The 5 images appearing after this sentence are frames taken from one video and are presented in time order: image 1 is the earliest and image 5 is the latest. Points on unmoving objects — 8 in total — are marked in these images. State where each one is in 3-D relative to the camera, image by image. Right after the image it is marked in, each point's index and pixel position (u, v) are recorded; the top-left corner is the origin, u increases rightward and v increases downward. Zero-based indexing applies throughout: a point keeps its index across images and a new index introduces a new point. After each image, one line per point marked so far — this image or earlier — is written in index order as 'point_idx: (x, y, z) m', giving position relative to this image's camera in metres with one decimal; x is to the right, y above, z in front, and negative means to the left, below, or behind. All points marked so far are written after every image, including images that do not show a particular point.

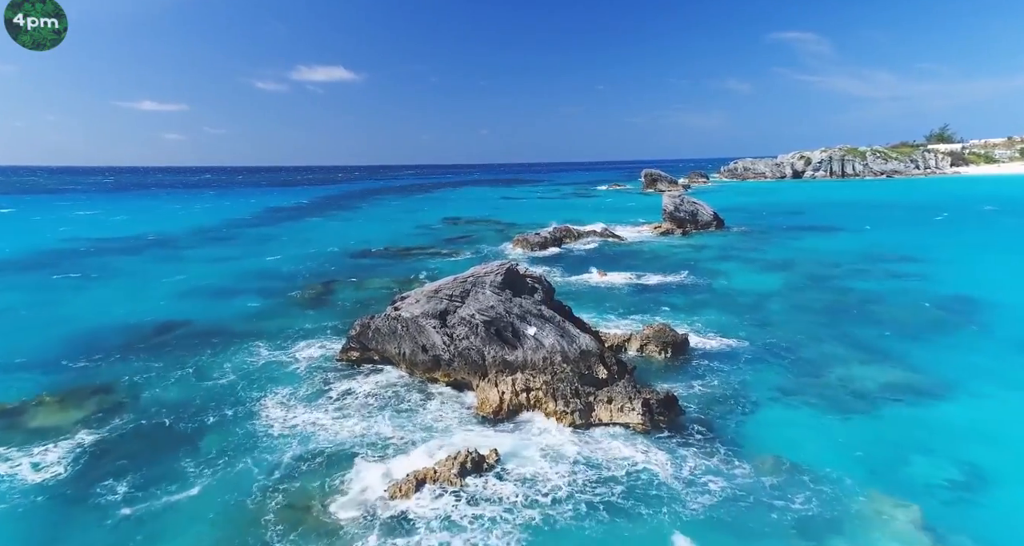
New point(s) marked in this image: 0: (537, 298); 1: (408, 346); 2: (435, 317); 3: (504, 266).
0: (+0.9, -0.9, +18.6) m
1: (-3.4, -2.4, +17.4) m
2: (-2.6, -1.5, +17.3) m
3: (-0.3, +0.3, +18.7) m
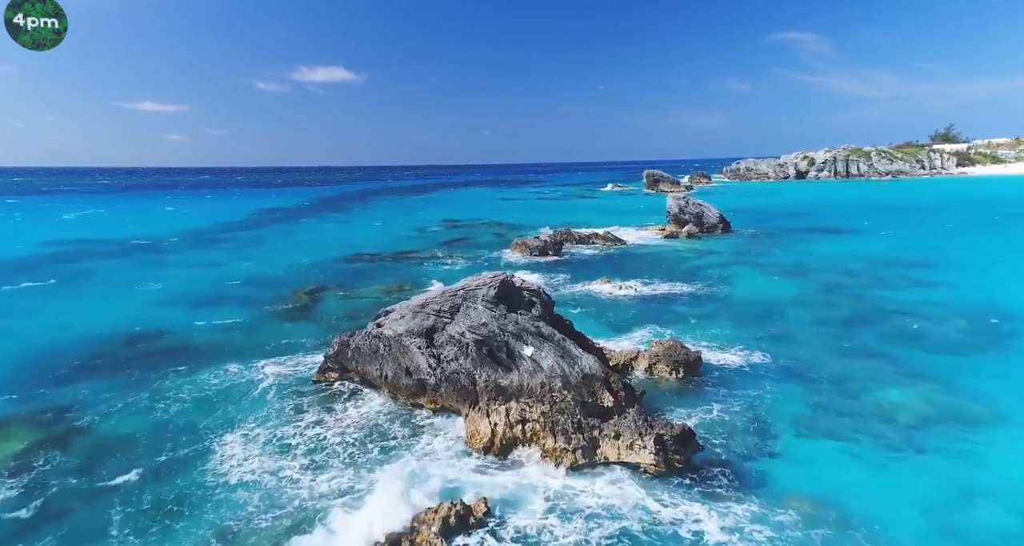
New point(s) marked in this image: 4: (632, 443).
0: (+0.7, -1.3, +16.8) m
1: (-3.6, -2.8, +15.6) m
2: (-2.7, -1.9, +15.5) m
3: (-0.4, -0.1, +16.8) m
4: (+2.8, -3.9, +12.3) m
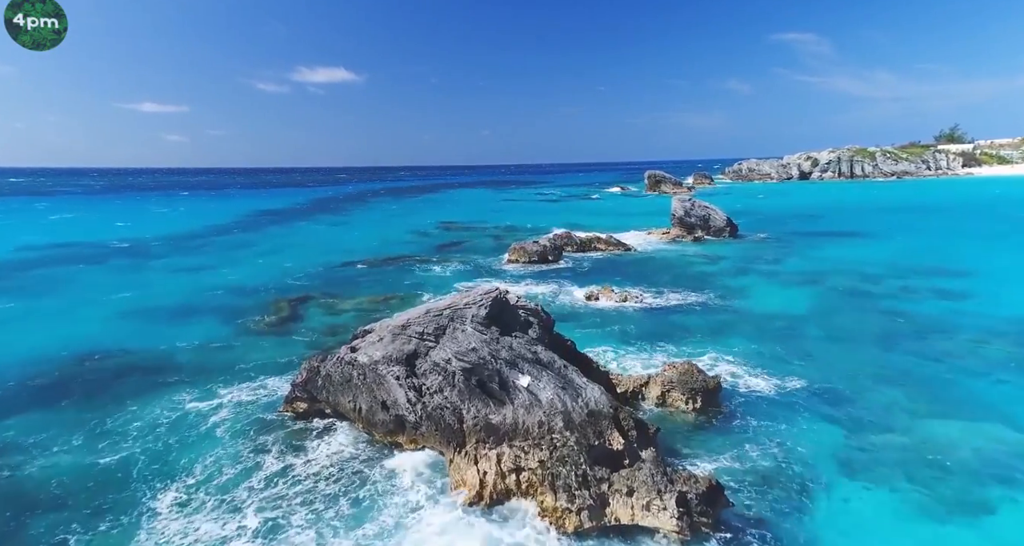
0: (+0.6, -1.7, +14.7) m
1: (-3.8, -3.3, +13.6) m
2: (-2.9, -2.3, +13.4) m
3: (-0.6, -0.6, +14.8) m
4: (+2.6, -4.4, +10.2) m
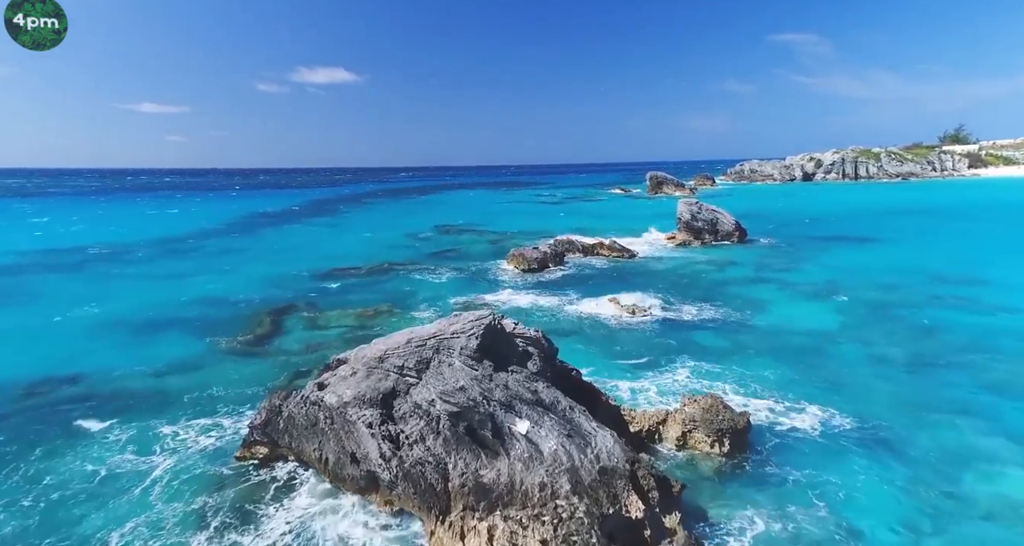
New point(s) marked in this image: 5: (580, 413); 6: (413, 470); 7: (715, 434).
0: (+0.5, -2.3, +12.5) m
1: (-3.9, -3.8, +11.4) m
2: (-3.0, -2.9, +11.3) m
3: (-0.7, -1.1, +12.6) m
4: (+2.5, -4.9, +8.0) m
5: (+1.5, -3.1, +11.6) m
6: (-2.0, -3.9, +10.6) m
7: (+5.0, -4.0, +13.1) m
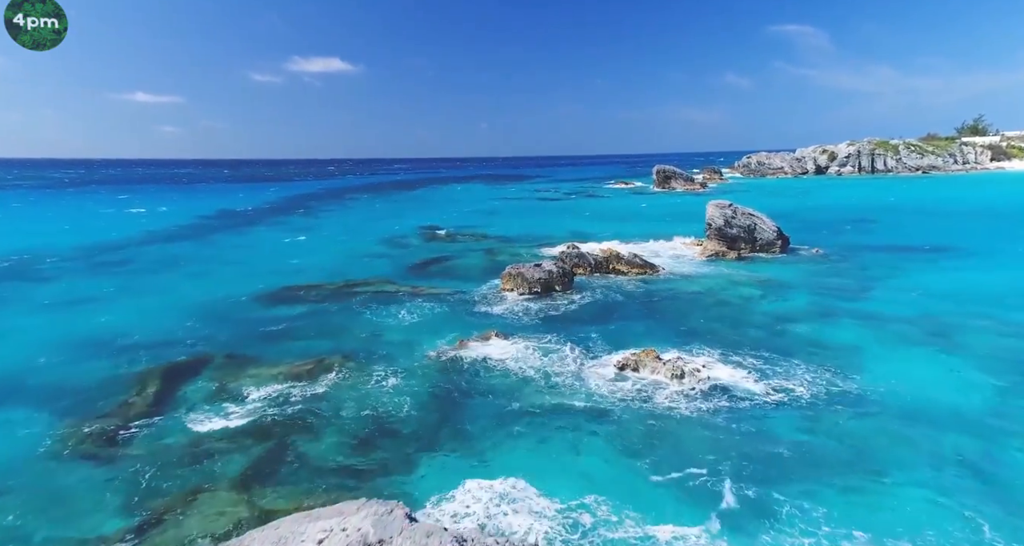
0: (+0.4, -4.0, +4.6) m
1: (-3.9, -5.6, +3.4) m
2: (-3.0, -4.7, +3.3) m
3: (-0.7, -2.9, +4.6) m
4: (+2.5, -6.7, +0.1) m
5: (+1.4, -4.9, +3.7) m
6: (-2.0, -5.7, +2.6) m
7: (+4.9, -5.7, +5.2) m
